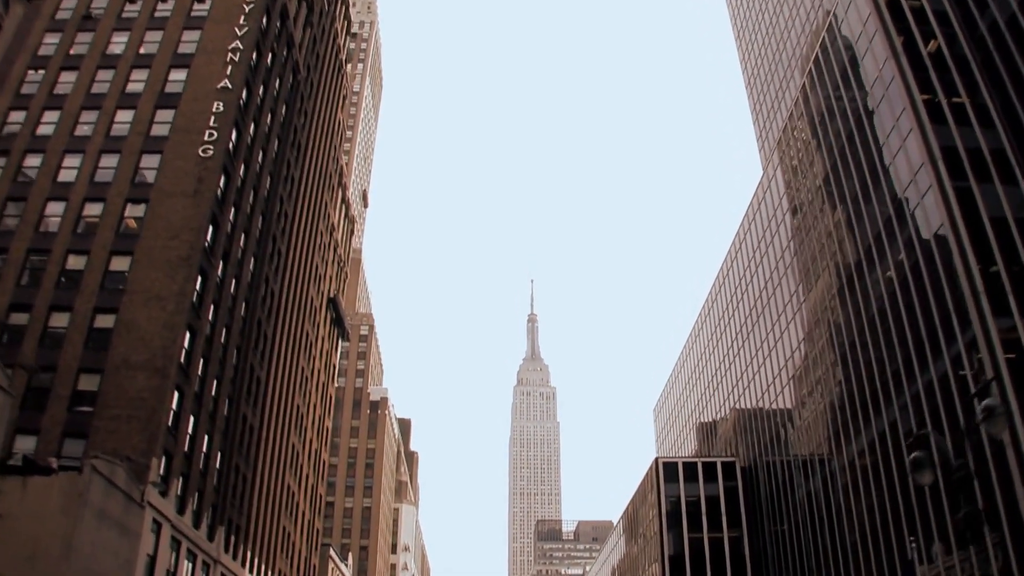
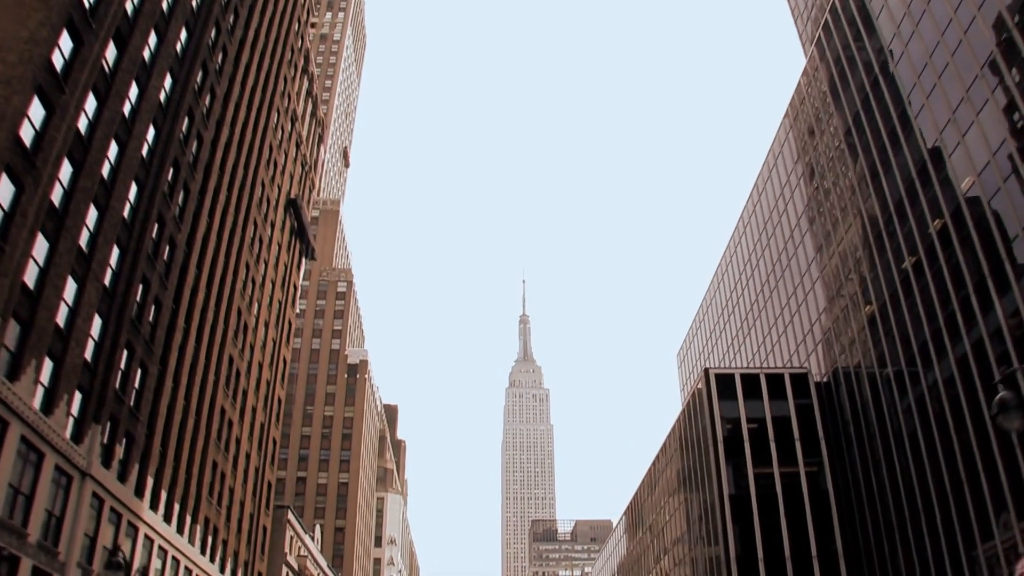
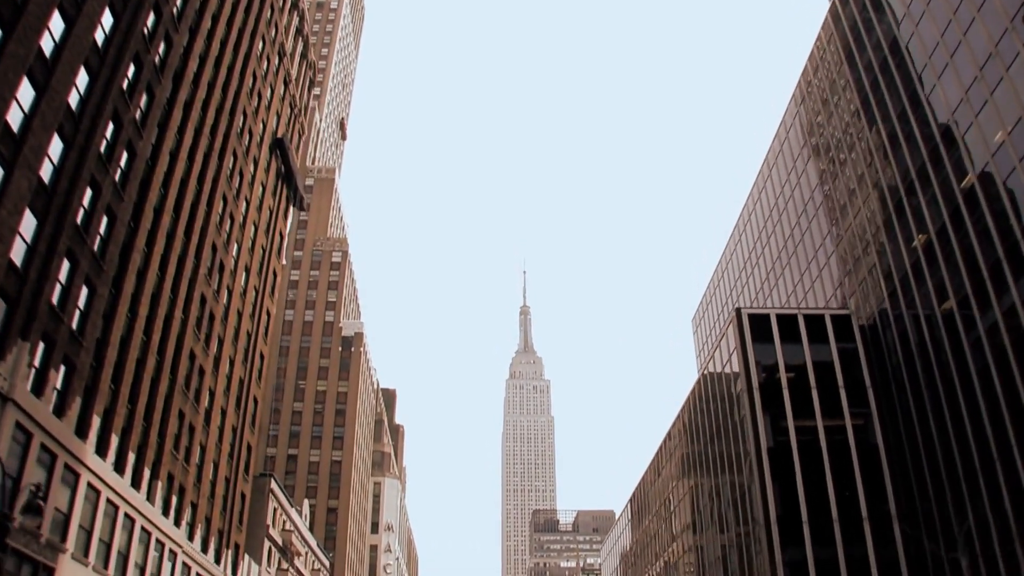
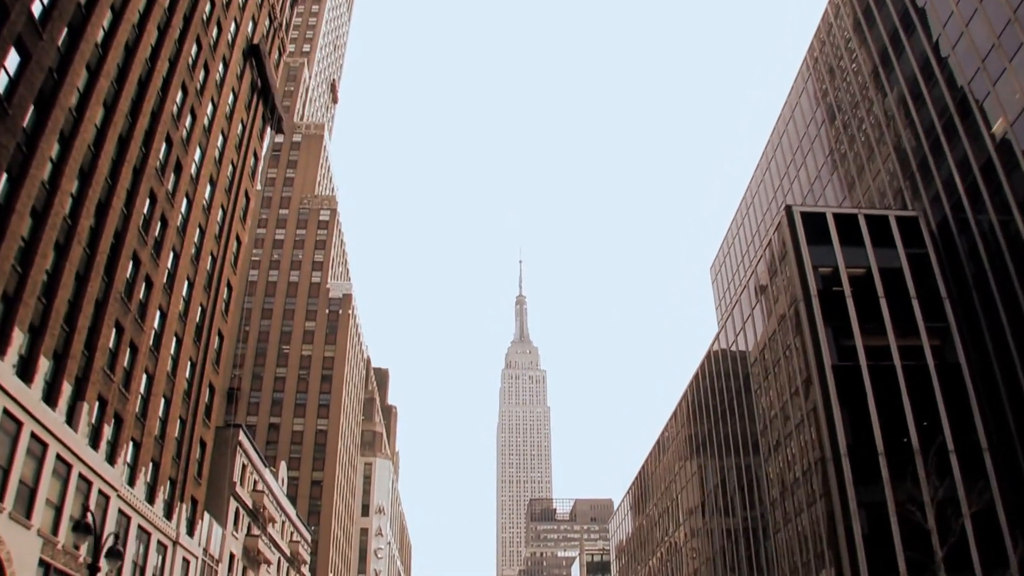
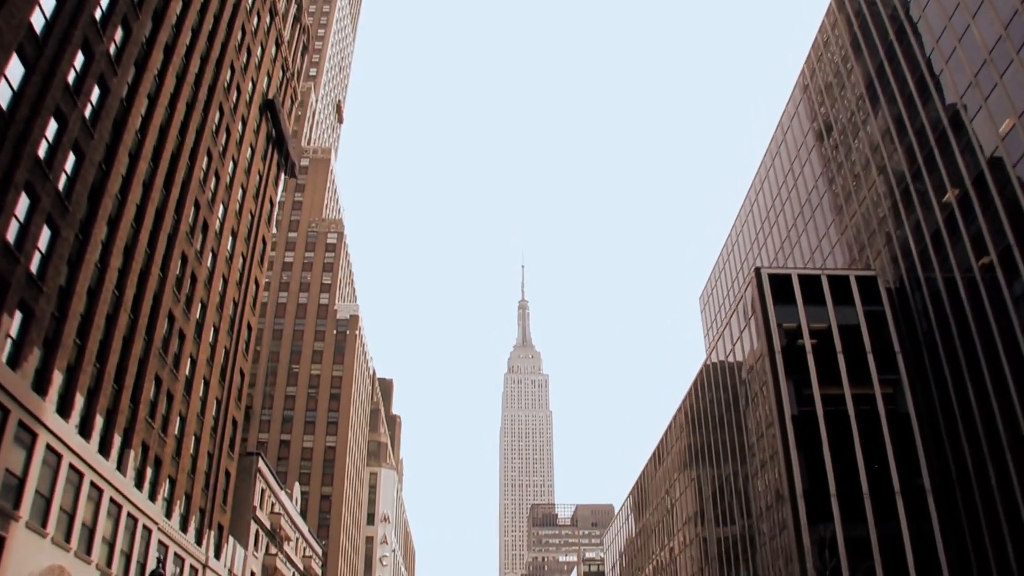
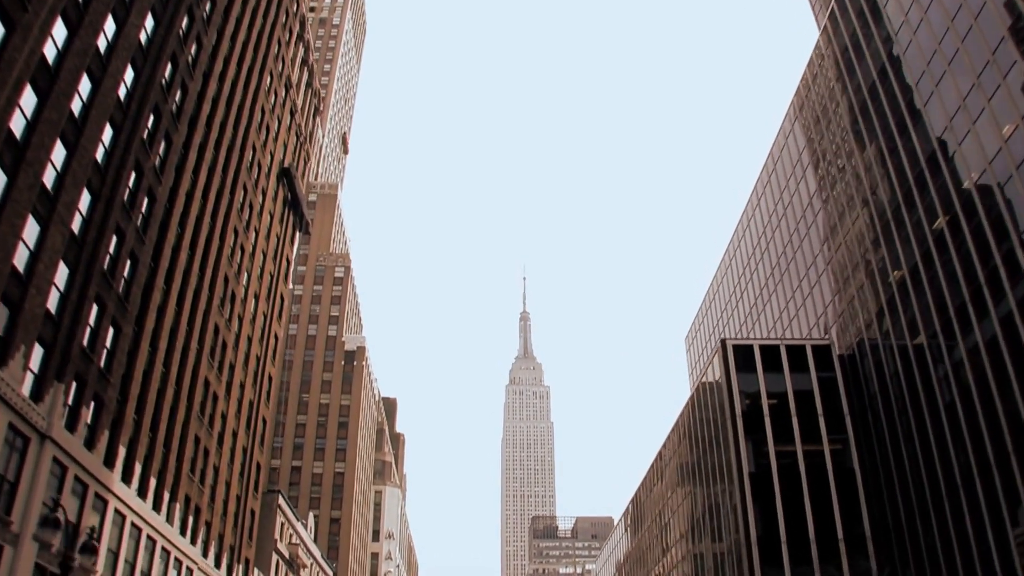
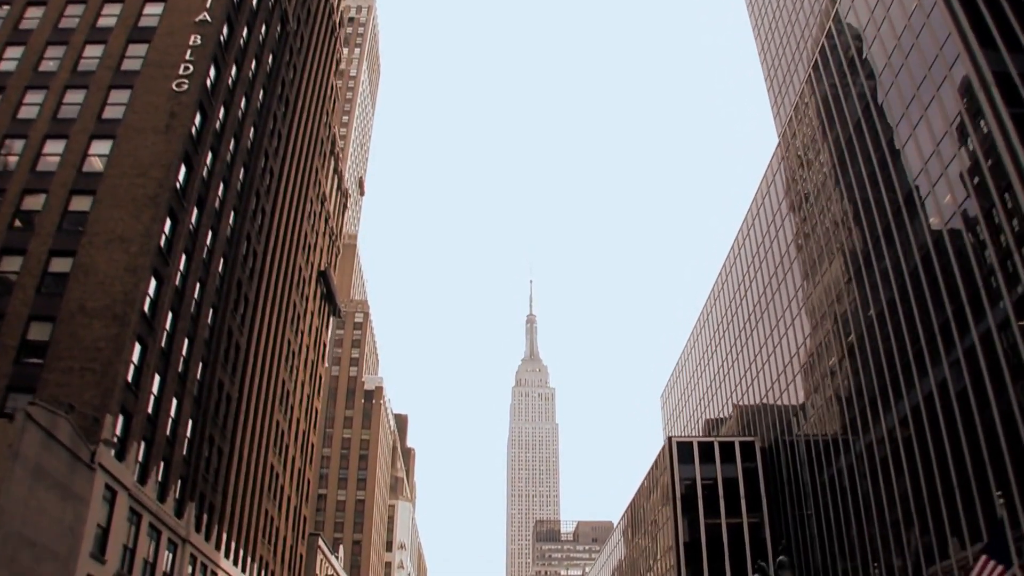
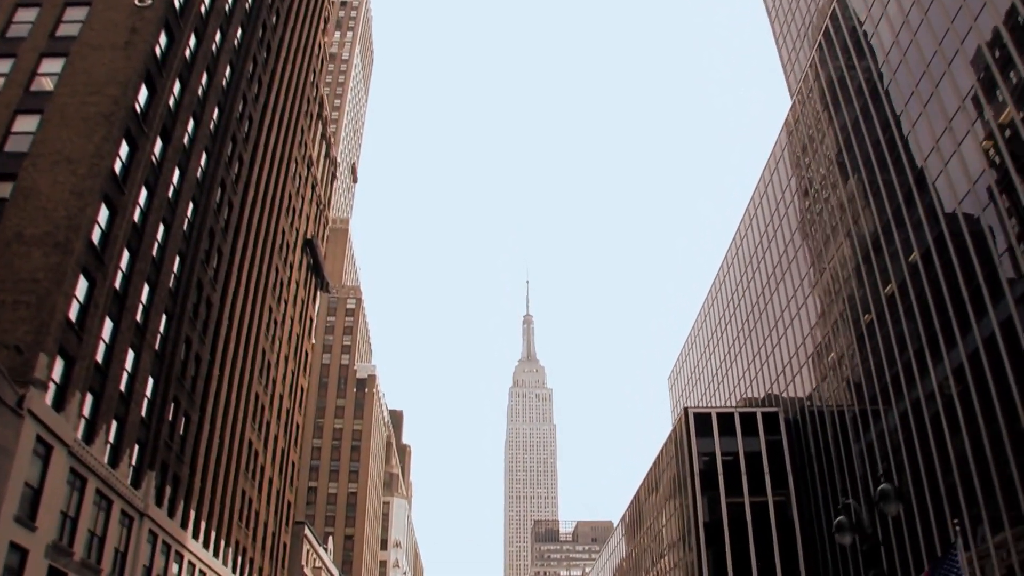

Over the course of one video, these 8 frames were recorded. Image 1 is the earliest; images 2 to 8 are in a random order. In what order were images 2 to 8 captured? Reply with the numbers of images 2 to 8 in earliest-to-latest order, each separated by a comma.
7, 8, 2, 6, 3, 5, 4
